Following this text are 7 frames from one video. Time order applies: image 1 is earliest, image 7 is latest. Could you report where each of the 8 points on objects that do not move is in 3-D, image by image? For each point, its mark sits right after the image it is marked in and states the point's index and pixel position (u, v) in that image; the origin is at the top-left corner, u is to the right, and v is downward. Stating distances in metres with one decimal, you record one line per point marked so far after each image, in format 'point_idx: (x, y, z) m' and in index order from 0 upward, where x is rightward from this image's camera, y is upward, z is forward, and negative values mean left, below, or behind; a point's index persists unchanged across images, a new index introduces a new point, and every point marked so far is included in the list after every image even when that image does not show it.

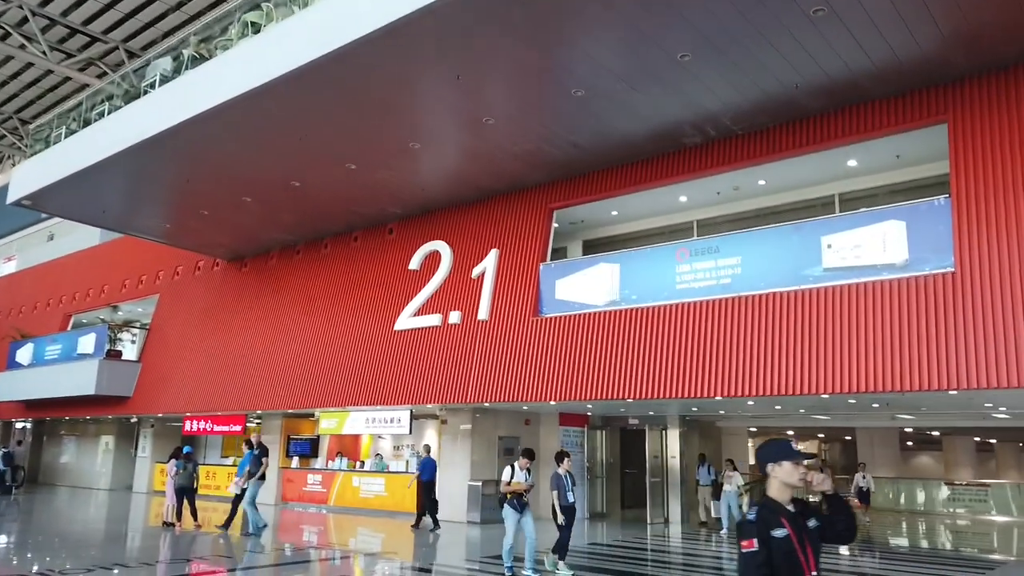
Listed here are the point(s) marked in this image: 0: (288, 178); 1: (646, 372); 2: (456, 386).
0: (-4.8, +2.3, +15.8) m
1: (+2.2, -1.4, +12.3) m
2: (-1.1, -2.0, +15.0) m
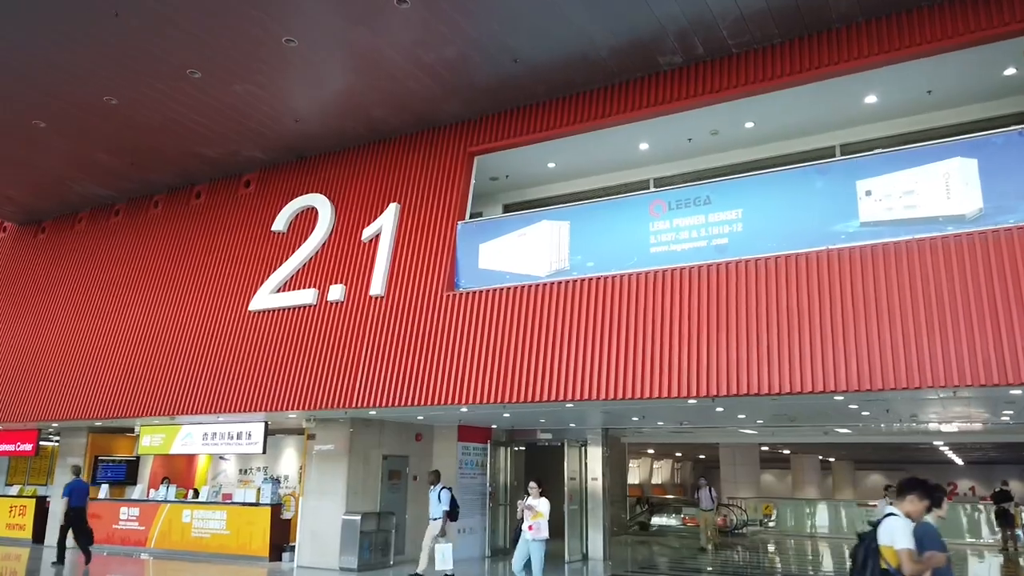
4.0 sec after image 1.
0: (-6.2, +3.0, +11.2) m
1: (+1.1, -0.9, +9.0) m
2: (-2.6, -1.4, +11.0) m
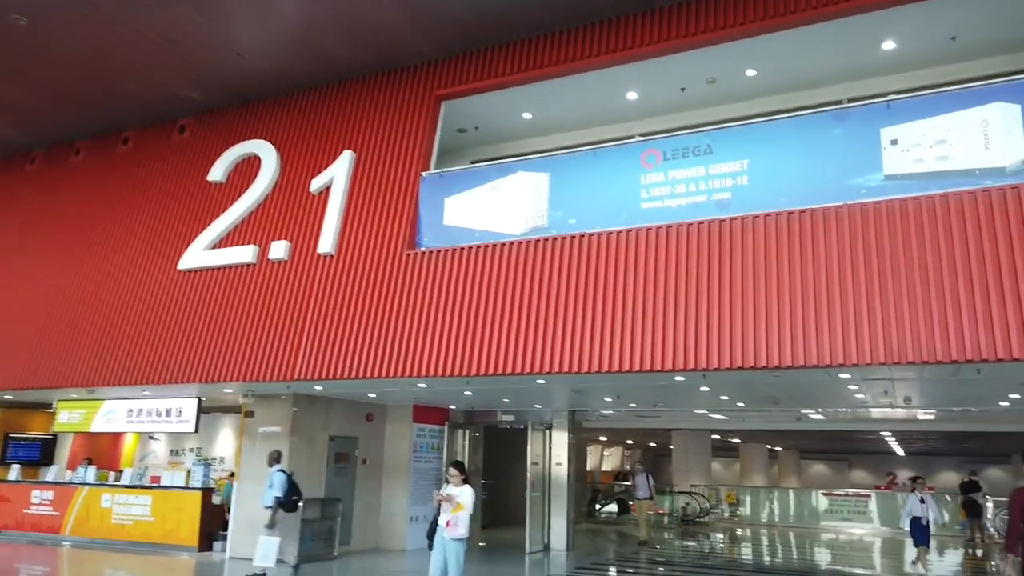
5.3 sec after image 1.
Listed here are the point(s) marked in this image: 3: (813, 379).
0: (-6.6, +3.7, +9.6) m
1: (+0.8, -0.4, +7.9) m
2: (-3.1, -0.9, +9.6) m
3: (+3.6, -1.1, +8.8) m
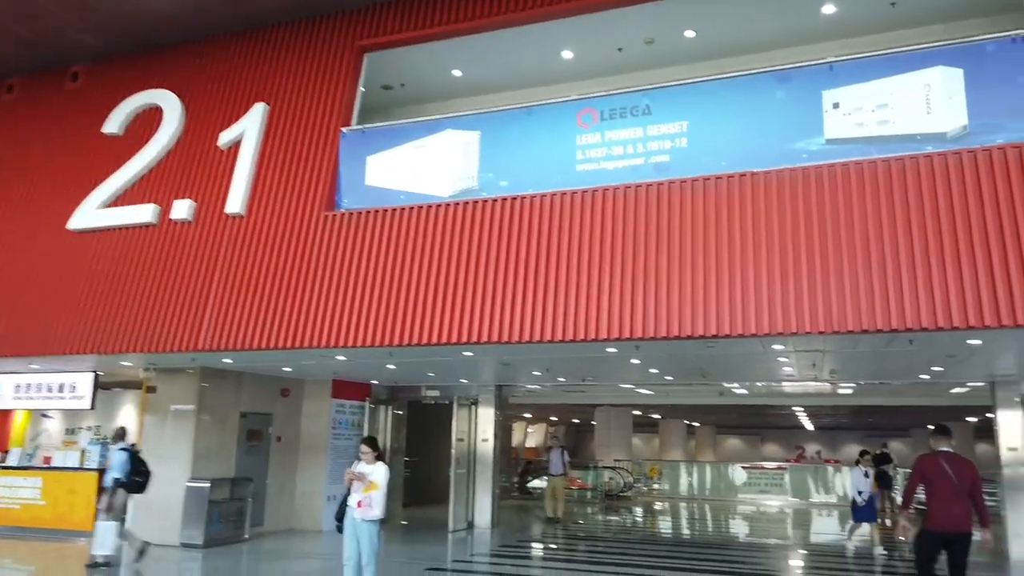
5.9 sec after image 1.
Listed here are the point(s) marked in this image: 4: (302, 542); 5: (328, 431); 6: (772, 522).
0: (-7.4, +4.1, +8.3) m
1: (0.0, -0.1, +7.4) m
2: (-4.0, -0.4, +8.8) m
3: (+2.7, -0.7, +8.7) m
4: (-3.2, -3.9, +11.4) m
5: (-3.2, -2.5, +13.0) m
6: (+6.1, -5.5, +17.3) m
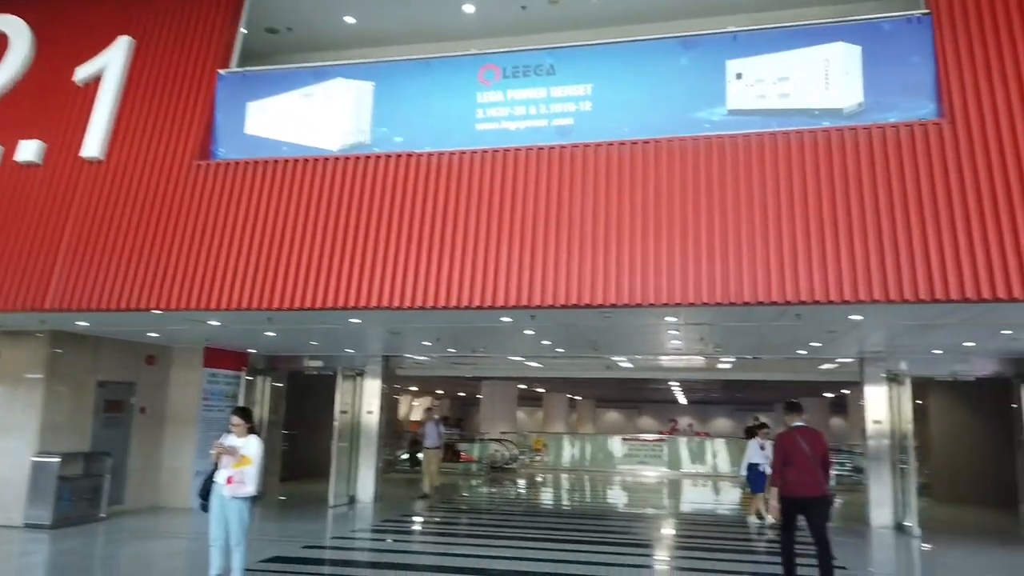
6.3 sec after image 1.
0: (-8.3, +4.7, +6.6) m
1: (-1.0, +0.3, +7.0) m
2: (-5.2, +0.1, +7.8) m
3: (+1.4, -0.4, +8.7) m
4: (-4.9, -3.3, +10.6) m
5: (-5.1, -1.9, +12.1) m
6: (+3.4, -4.9, +17.8) m
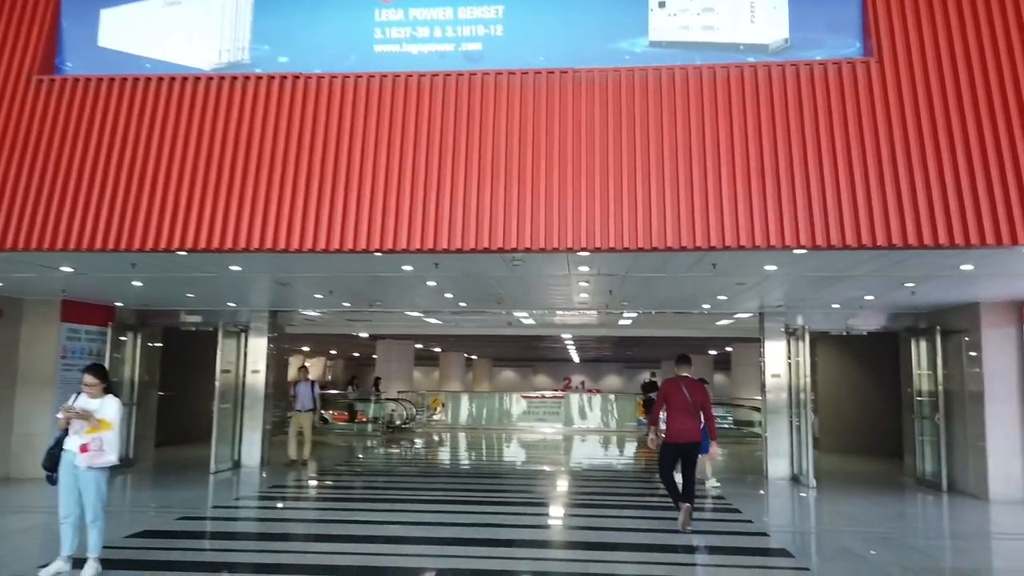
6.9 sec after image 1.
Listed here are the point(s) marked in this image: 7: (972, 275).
0: (-8.9, +5.2, +4.5) m
1: (-1.8, +0.8, +6.2) m
2: (-6.1, +0.7, +6.4) m
3: (+0.4, +0.2, +8.2) m
4: (-6.3, -2.6, +9.3) m
5: (-6.6, -1.1, +10.7) m
6: (+0.9, -3.8, +17.7) m
7: (+4.3, +0.1, +6.9) m
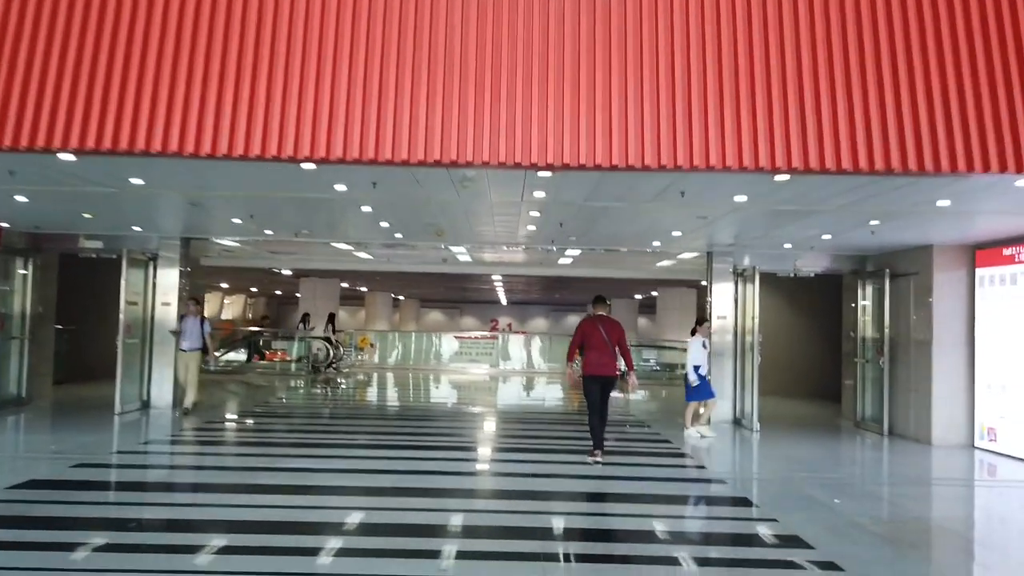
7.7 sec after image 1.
0: (-9.0, +5.8, +2.5) m
1: (-2.1, +1.4, +5.2) m
2: (-6.4, +1.4, +5.0) m
3: (-0.2, +0.9, +7.5) m
4: (-7.0, -1.7, +8.2) m
5: (-7.4, 0.0, +9.4) m
6: (-0.7, -2.4, +17.3) m
7: (+3.8, +0.7, +6.5) m
